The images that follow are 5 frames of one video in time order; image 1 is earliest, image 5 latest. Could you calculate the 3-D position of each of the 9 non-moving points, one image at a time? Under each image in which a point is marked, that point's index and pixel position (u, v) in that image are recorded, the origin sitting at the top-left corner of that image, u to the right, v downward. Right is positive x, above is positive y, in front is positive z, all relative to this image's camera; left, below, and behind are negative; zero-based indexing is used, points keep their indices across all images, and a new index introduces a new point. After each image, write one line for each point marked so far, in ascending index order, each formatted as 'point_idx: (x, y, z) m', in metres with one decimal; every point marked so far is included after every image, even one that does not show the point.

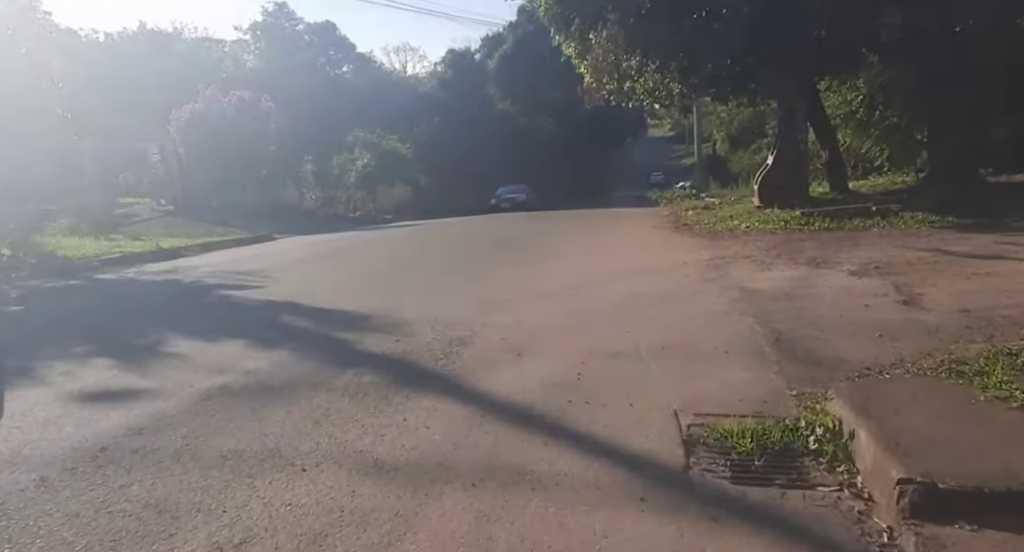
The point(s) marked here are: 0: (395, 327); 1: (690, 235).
0: (-1.1, -0.5, +7.3) m
1: (+3.7, +0.8, +16.7) m
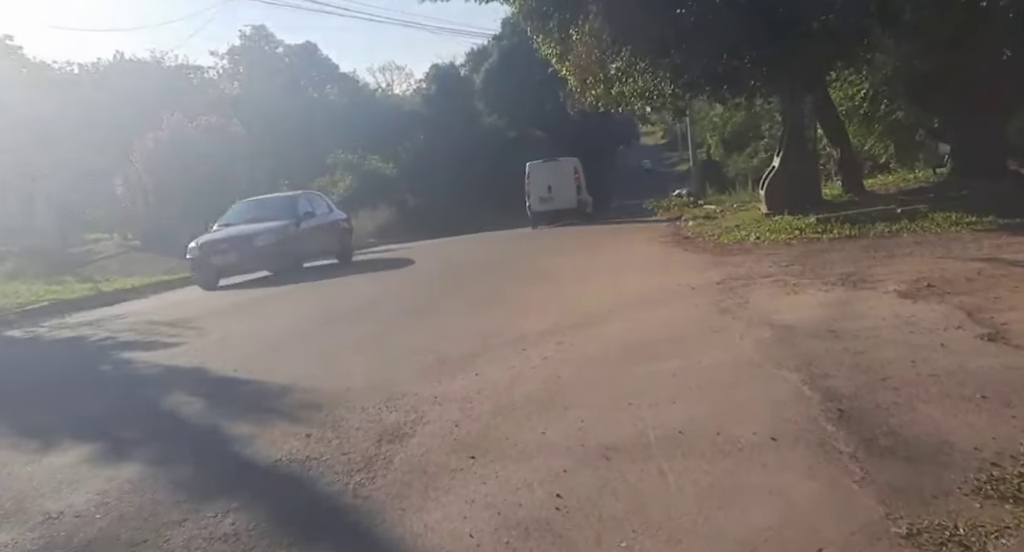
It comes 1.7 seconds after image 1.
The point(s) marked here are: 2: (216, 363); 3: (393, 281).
0: (-1.4, -0.9, +5.4) m
1: (+3.4, +0.4, +14.8) m
2: (-2.7, -0.8, +7.3) m
3: (-2.1, -0.1, +14.0) m
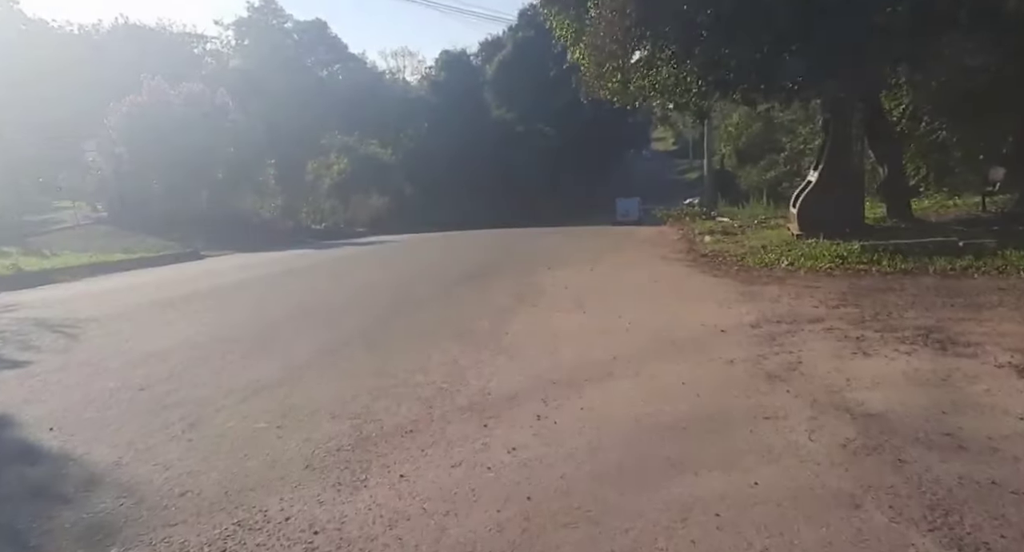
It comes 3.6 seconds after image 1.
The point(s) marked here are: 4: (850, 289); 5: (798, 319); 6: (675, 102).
0: (-1.6, -1.1, +3.1) m
1: (+3.2, 0.0, +12.5) m
2: (-3.0, -0.8, +5.0) m
3: (-2.3, -0.2, +11.7) m
4: (+4.5, -0.2, +10.6) m
5: (+3.1, -0.5, +8.5) m
6: (+3.9, +4.1, +18.7) m
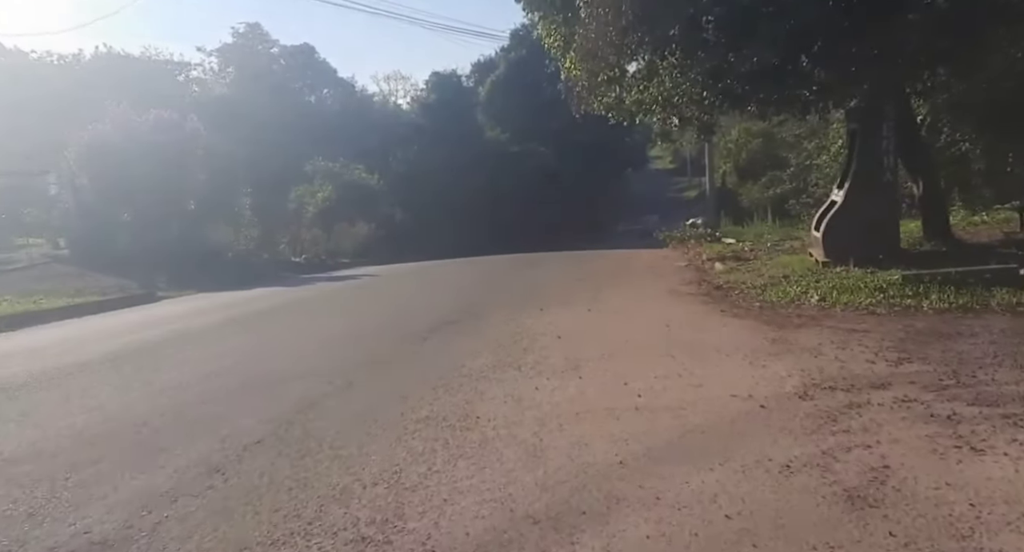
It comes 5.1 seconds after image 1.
0: (-1.8, -1.4, +1.2) m
1: (+3.0, -0.5, +10.6) m
2: (-3.2, -1.3, +3.1) m
3: (-2.5, -0.8, +9.9) m
4: (+4.3, -0.6, +8.7) m
5: (+2.9, -0.9, +6.6) m
6: (+3.6, +3.4, +16.9) m
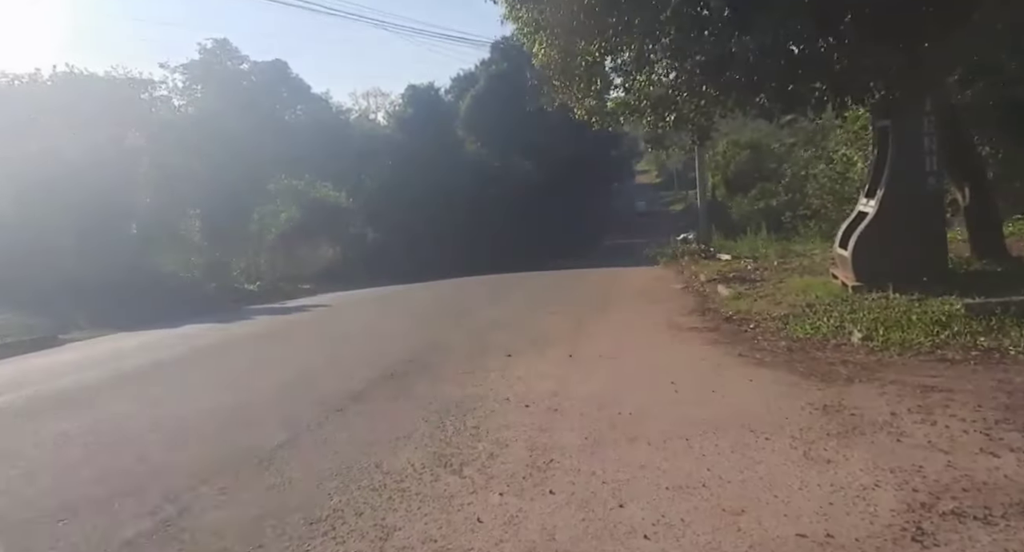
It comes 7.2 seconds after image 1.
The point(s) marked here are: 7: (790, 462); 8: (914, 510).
0: (-2.1, -1.7, -1.4) m
1: (+2.5, -0.9, +8.1) m
2: (-3.5, -1.6, +0.5) m
3: (-3.0, -1.3, +7.3) m
4: (+3.9, -0.9, +6.2) m
5: (+2.5, -1.2, +4.1) m
6: (+2.9, +2.9, +14.5) m
7: (+1.8, -1.1, +5.0) m
8: (+2.1, -1.2, +4.1) m
